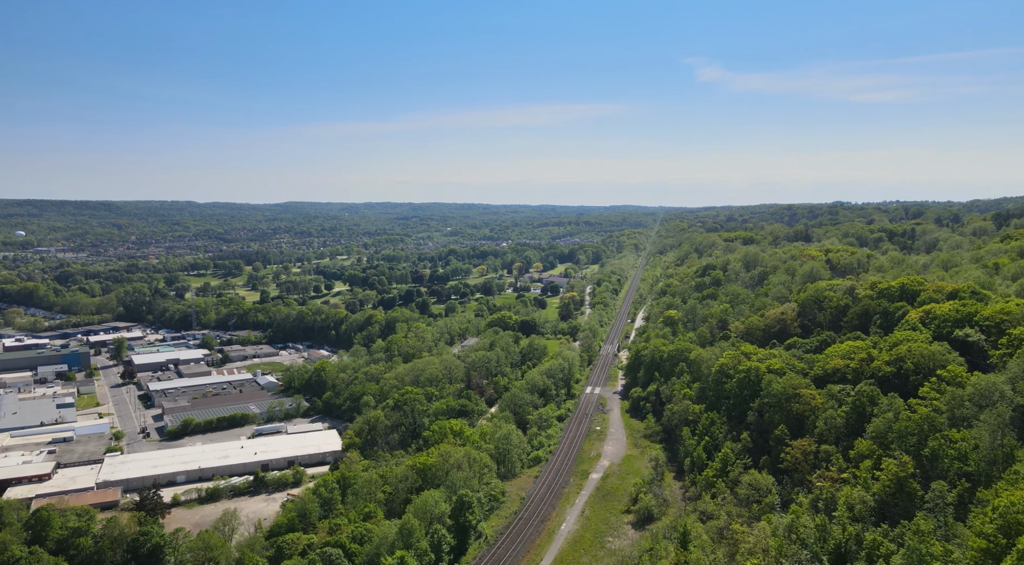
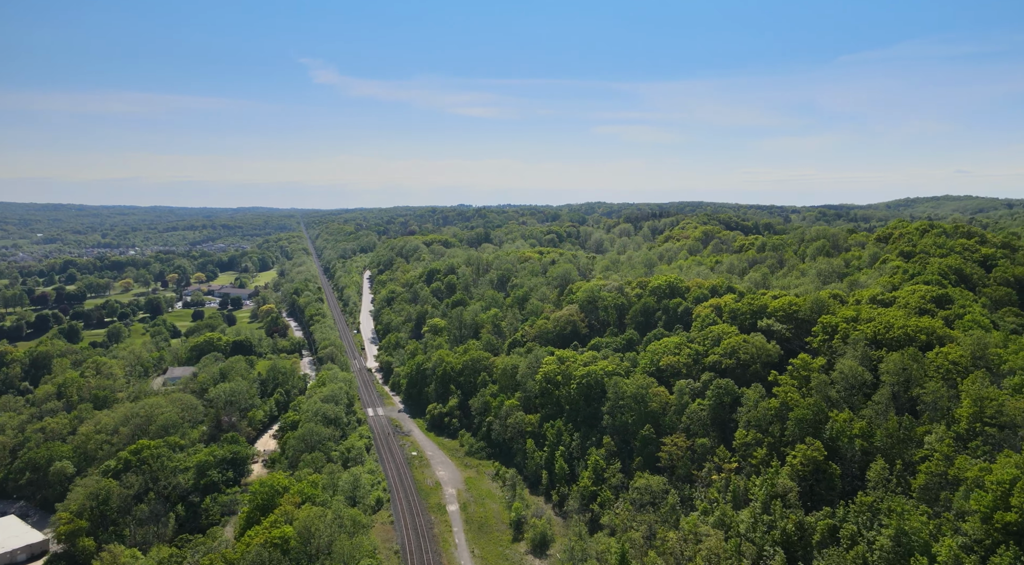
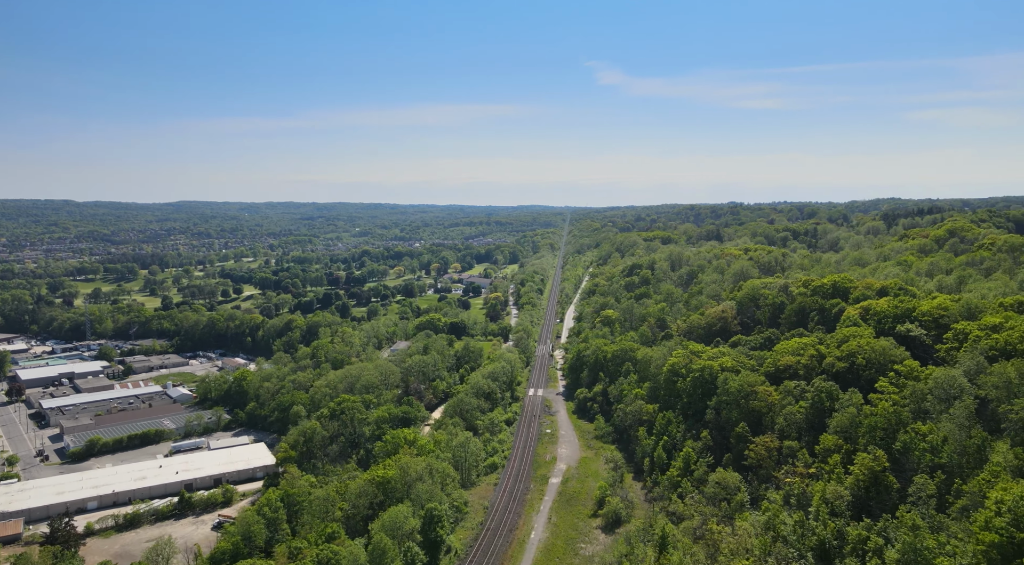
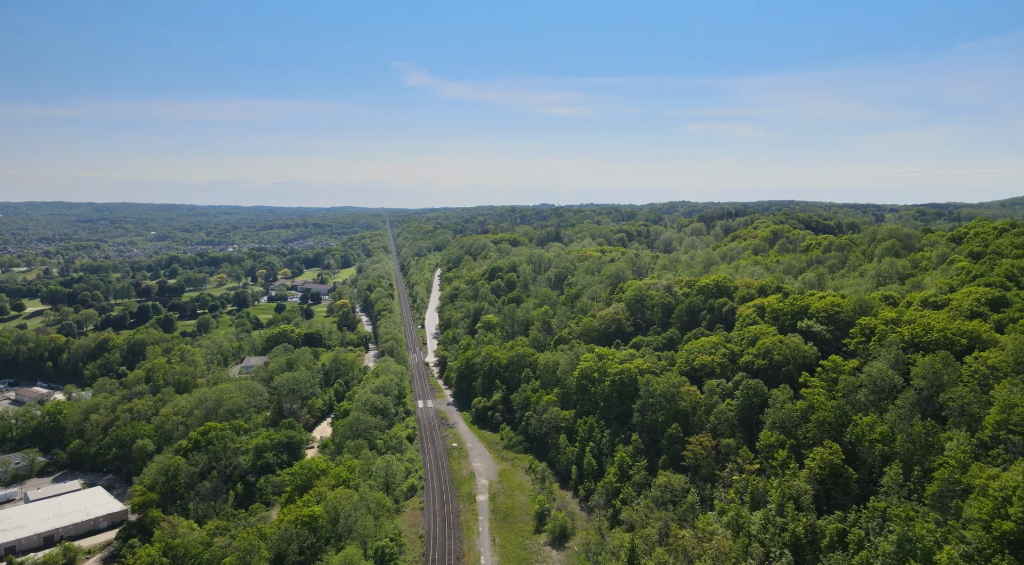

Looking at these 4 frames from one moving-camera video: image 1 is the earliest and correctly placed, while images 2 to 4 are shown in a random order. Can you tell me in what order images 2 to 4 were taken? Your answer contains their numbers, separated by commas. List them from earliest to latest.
3, 4, 2
